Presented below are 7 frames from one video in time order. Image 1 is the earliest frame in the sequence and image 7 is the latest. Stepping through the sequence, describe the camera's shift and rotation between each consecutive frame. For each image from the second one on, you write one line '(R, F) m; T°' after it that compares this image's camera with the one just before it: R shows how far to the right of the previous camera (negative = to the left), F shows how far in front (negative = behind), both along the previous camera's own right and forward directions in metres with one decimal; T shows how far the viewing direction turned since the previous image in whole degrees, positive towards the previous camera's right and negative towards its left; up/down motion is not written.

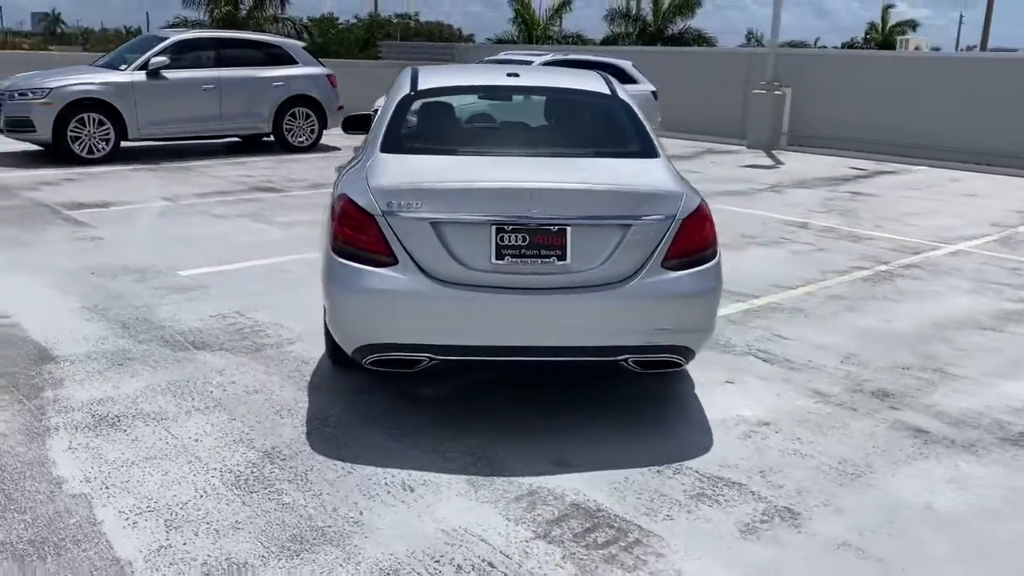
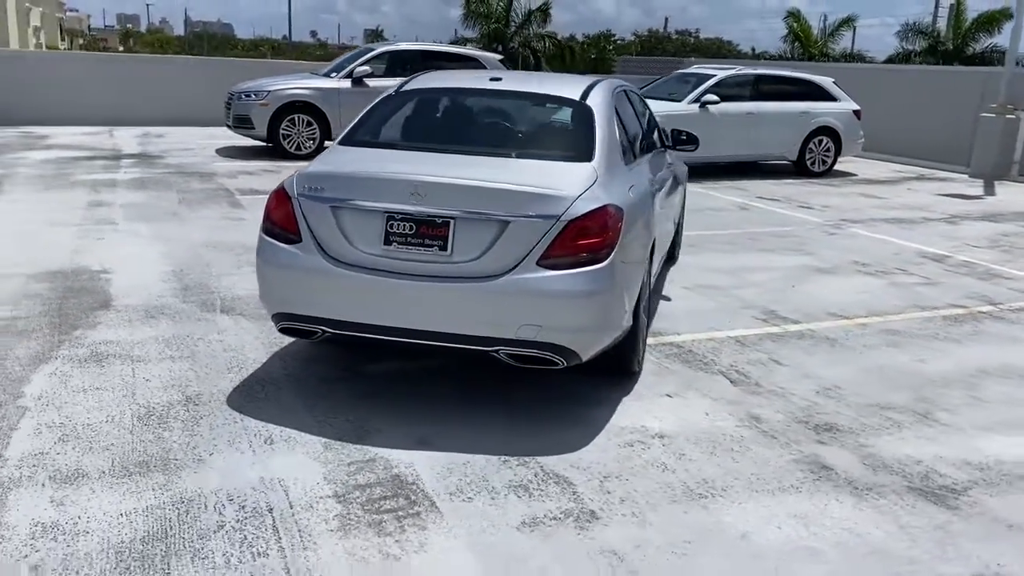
(+1.8, +0.1) m; -17°
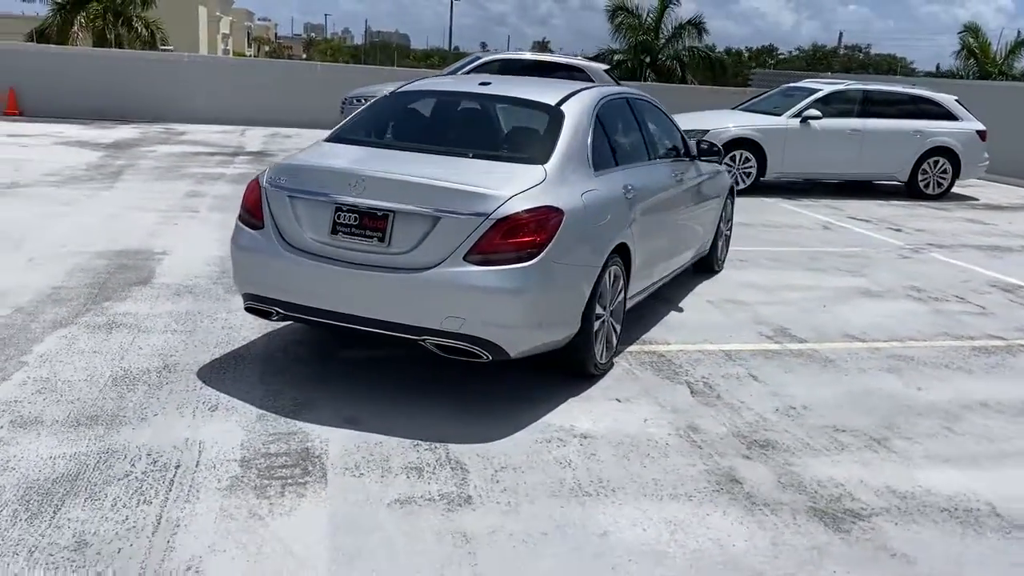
(+1.1, -0.1) m; -10°
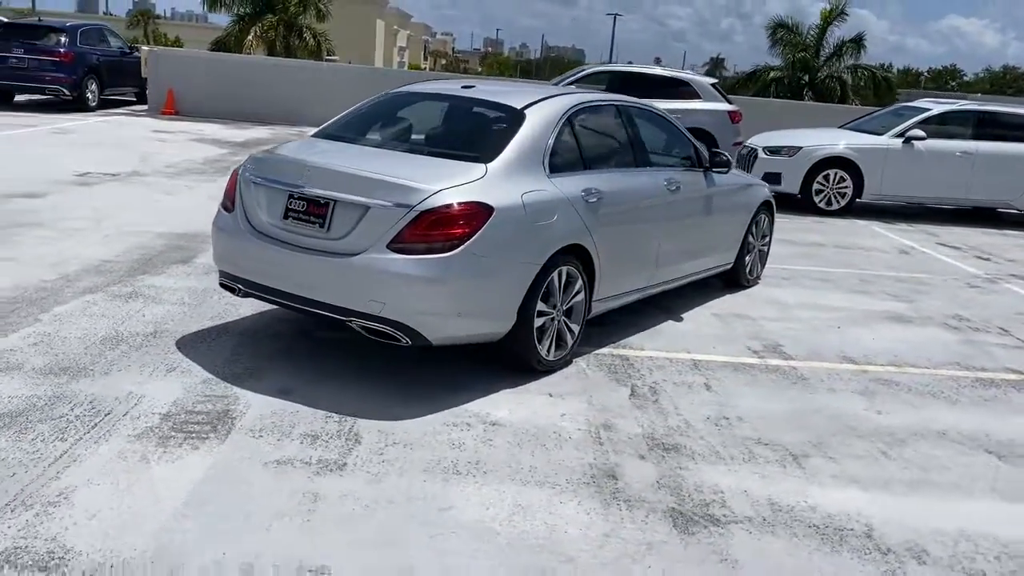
(+1.2, -0.1) m; -10°
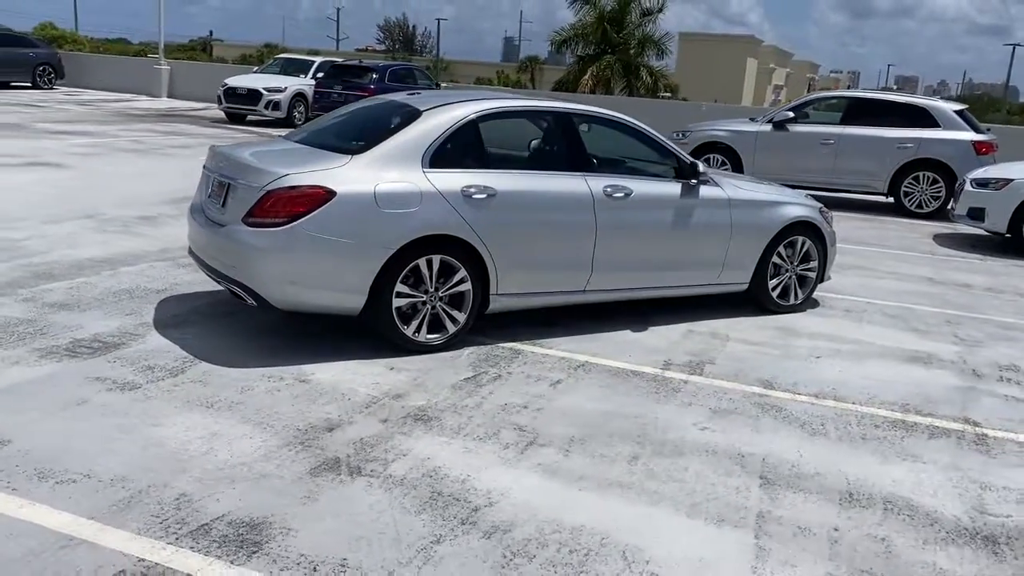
(+3.1, +0.3) m; -24°
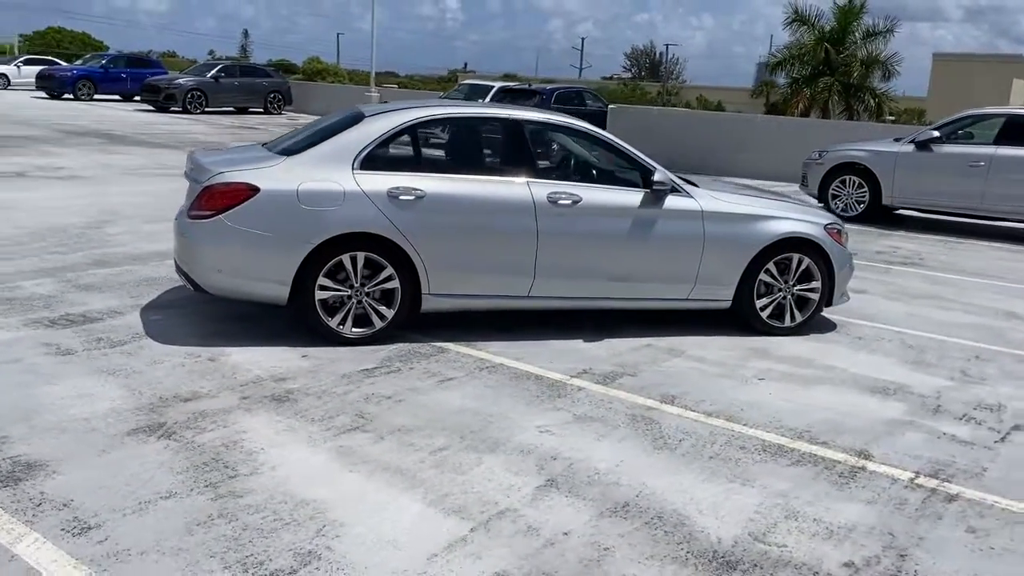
(+2.1, +0.2) m; -15°
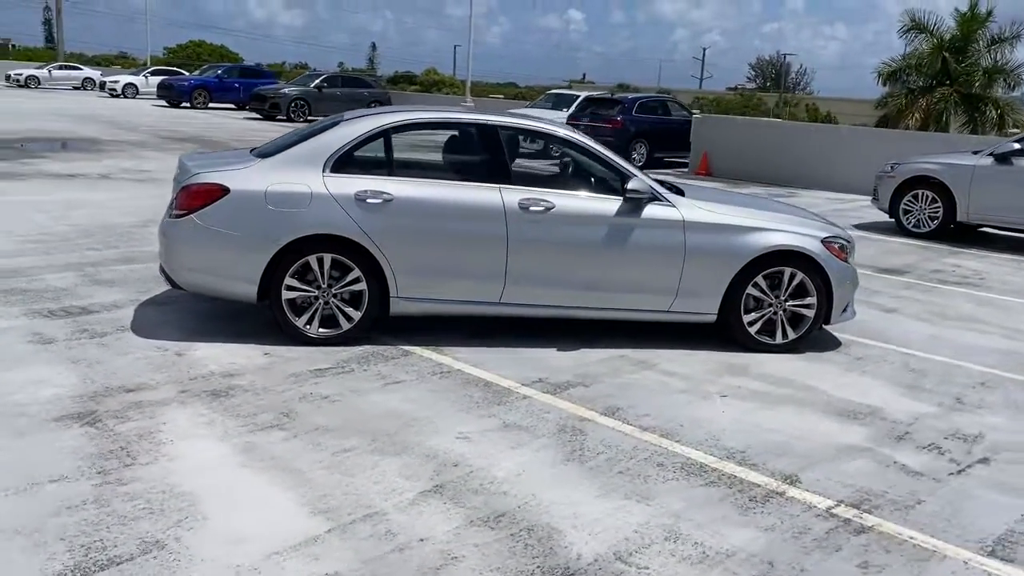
(+1.0, +0.1) m; -7°
